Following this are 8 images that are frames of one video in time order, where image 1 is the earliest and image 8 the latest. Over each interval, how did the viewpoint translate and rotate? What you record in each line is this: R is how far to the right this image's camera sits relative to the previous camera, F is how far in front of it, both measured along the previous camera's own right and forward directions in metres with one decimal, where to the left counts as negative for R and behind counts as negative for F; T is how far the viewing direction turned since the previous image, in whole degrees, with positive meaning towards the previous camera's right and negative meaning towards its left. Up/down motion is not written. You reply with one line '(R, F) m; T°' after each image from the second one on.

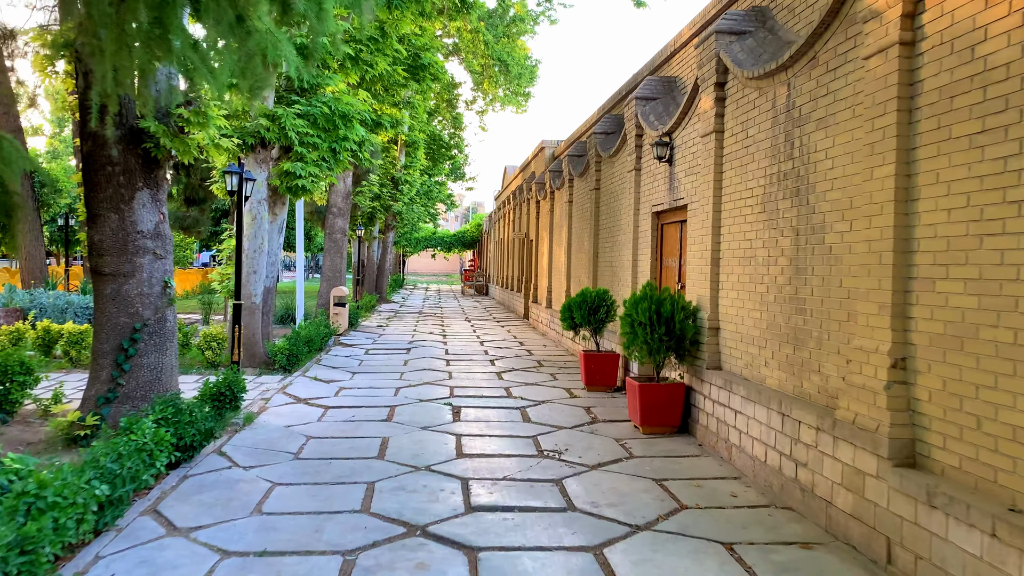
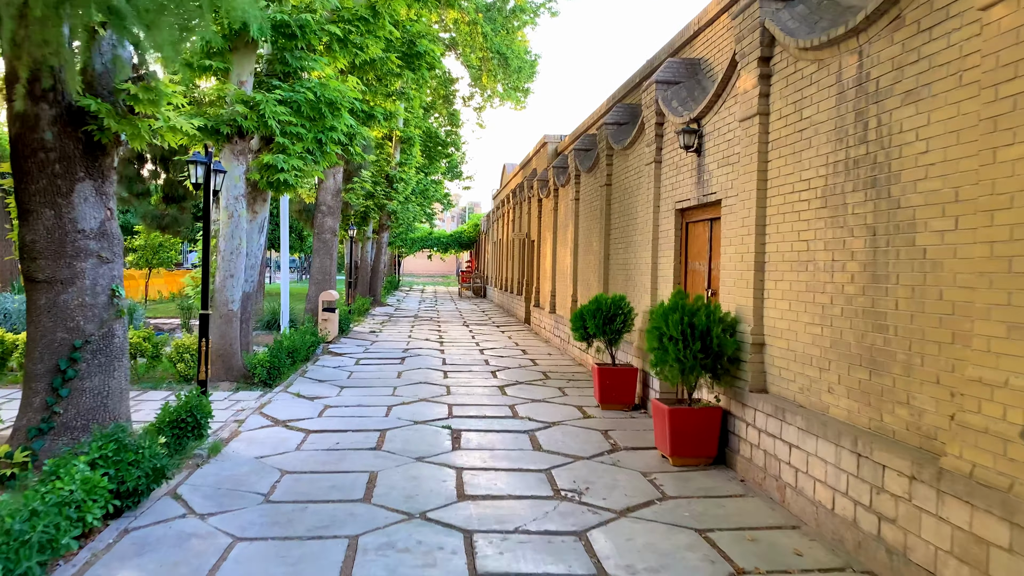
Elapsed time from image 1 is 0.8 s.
(-0.1, +0.8) m; 0°
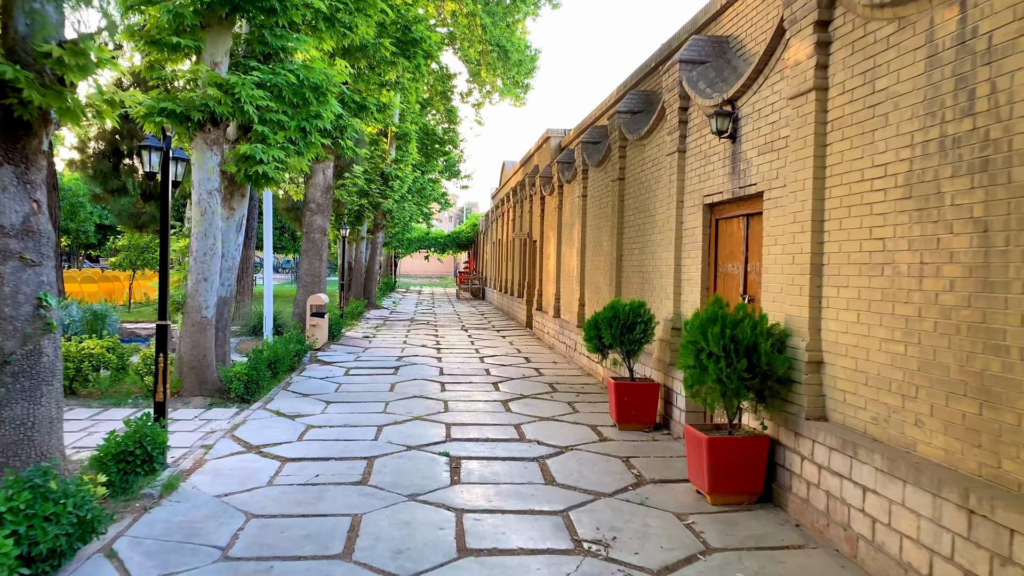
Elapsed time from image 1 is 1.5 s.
(-0.1, +0.8) m; 0°
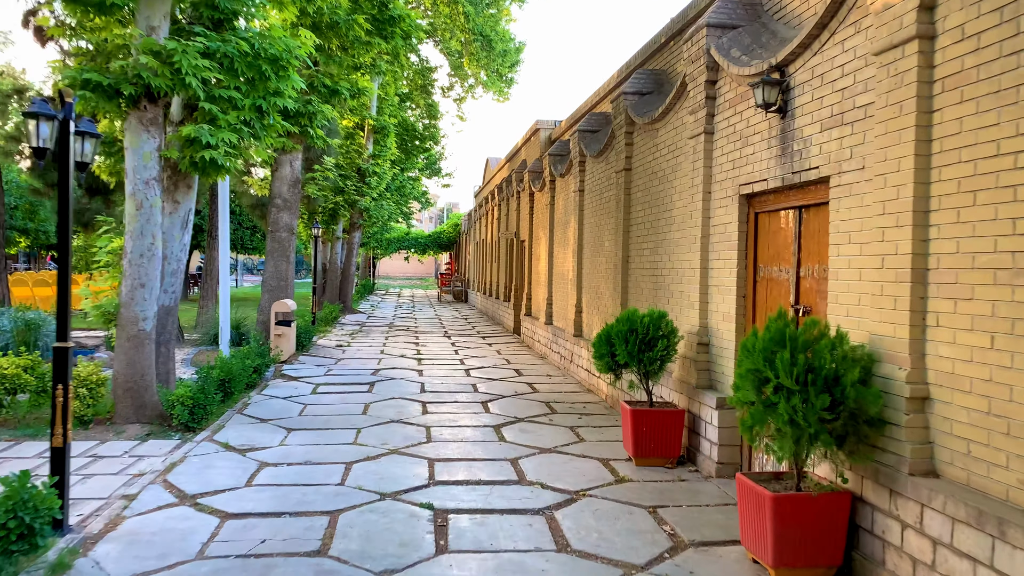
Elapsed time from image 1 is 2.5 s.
(-0.1, +1.1) m; +1°
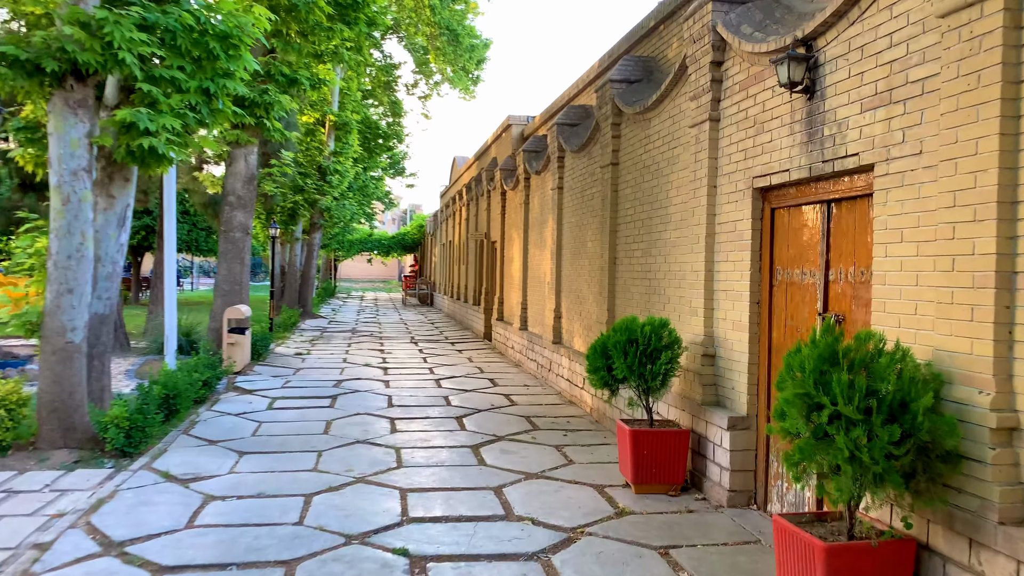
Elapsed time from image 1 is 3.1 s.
(-0.1, +0.6) m; +3°
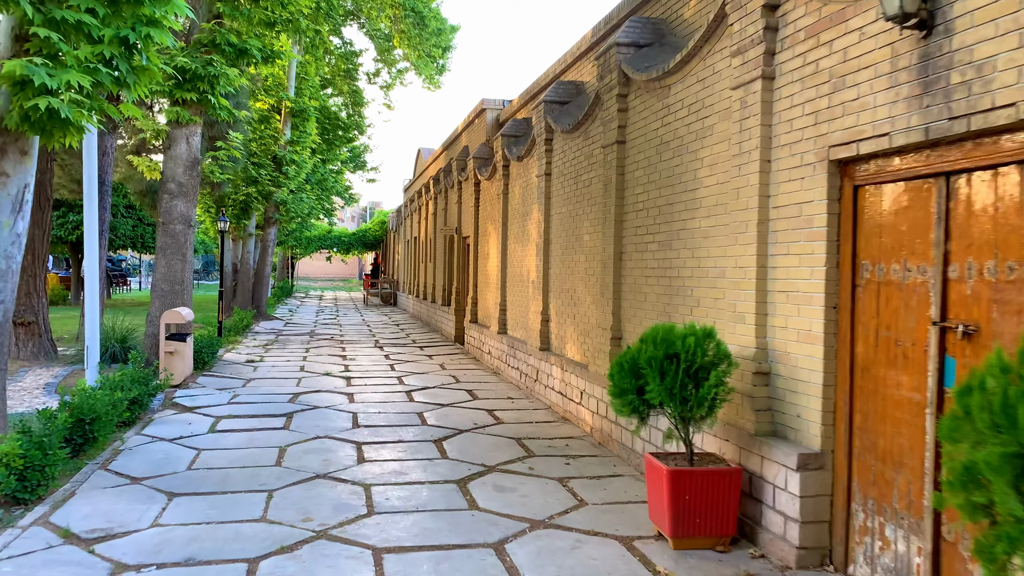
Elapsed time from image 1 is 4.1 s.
(-0.2, +1.0) m; +3°
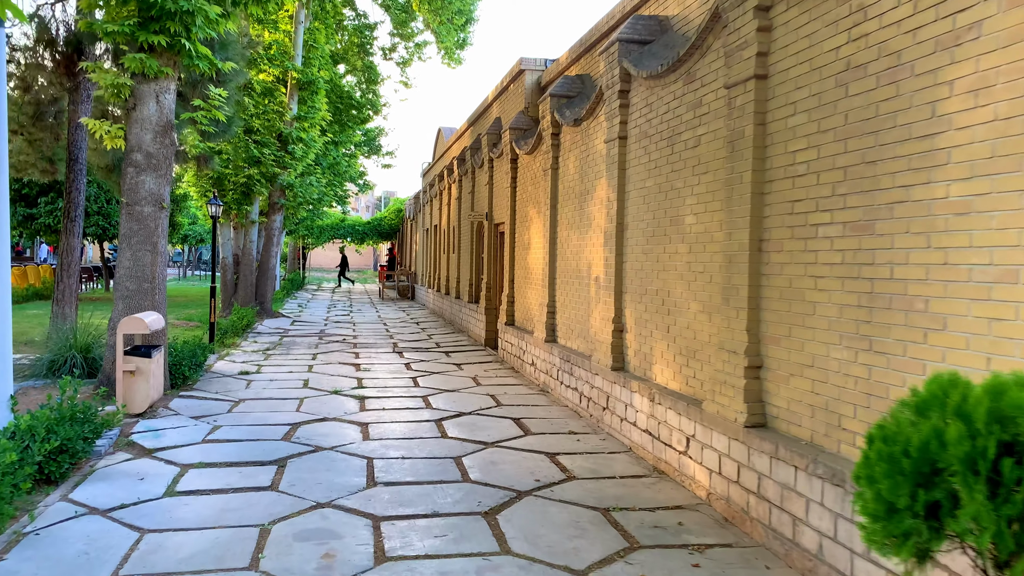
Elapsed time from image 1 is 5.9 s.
(-0.4, +1.9) m; -1°
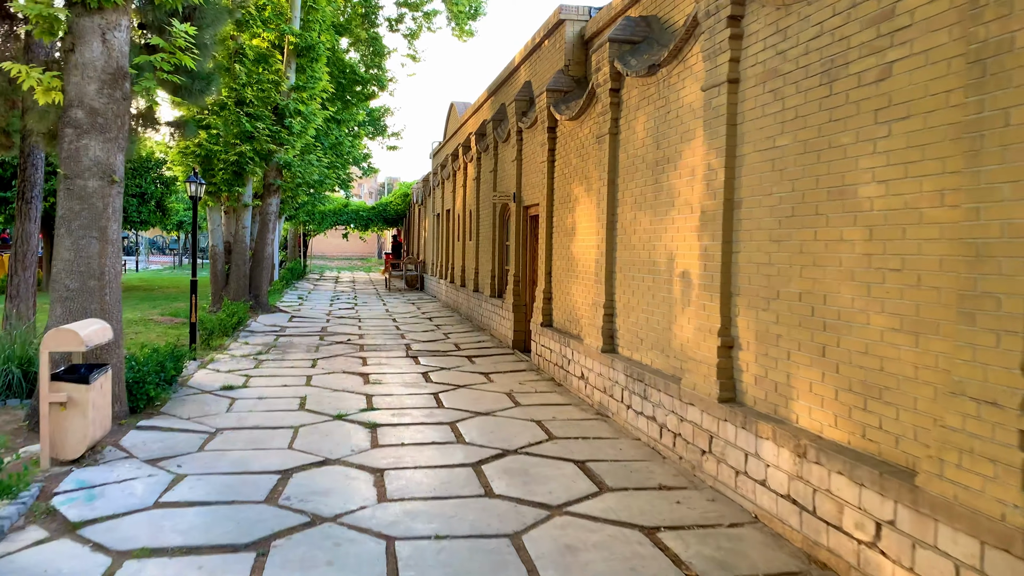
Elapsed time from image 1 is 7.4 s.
(-0.4, +1.6) m; 0°
